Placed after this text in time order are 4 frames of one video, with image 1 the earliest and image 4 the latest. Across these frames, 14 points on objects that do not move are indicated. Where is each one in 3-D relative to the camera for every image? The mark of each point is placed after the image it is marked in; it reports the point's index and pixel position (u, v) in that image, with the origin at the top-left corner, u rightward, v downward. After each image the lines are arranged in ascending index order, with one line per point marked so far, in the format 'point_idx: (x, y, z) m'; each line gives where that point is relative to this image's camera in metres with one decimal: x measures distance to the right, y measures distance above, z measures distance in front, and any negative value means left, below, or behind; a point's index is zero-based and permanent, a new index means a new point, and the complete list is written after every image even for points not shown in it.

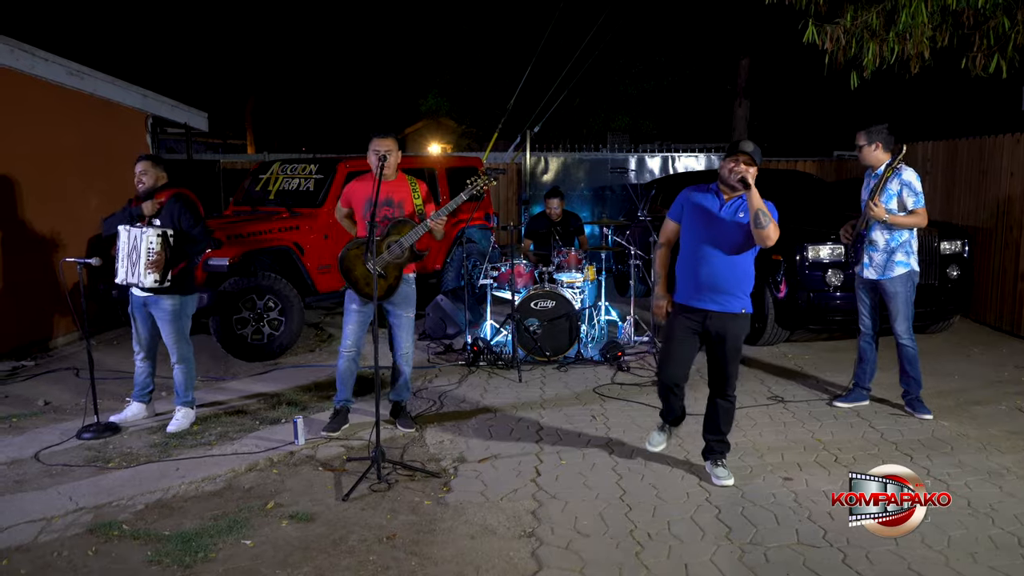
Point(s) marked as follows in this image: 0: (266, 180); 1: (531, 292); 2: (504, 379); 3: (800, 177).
0: (-2.4, +1.1, +9.5) m
1: (+0.2, 0.0, +7.3) m
2: (-0.1, -0.6, +6.7) m
3: (+2.9, +1.1, +9.6) m
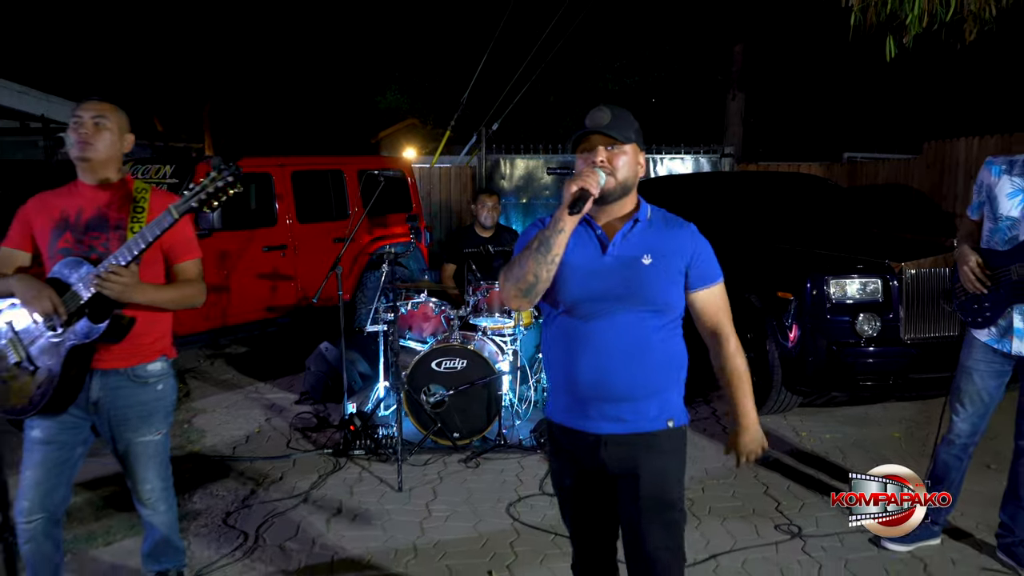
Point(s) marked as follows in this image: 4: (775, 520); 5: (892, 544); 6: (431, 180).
0: (-3.0, +0.8, +7.2) m
1: (-0.4, -0.3, +5.1) m
2: (-0.6, -0.9, +4.5) m
3: (+2.3, +0.8, +7.3) m
4: (+1.1, -1.0, +4.0) m
5: (+1.4, -1.0, +3.6) m
6: (-1.1, +1.4, +12.5) m
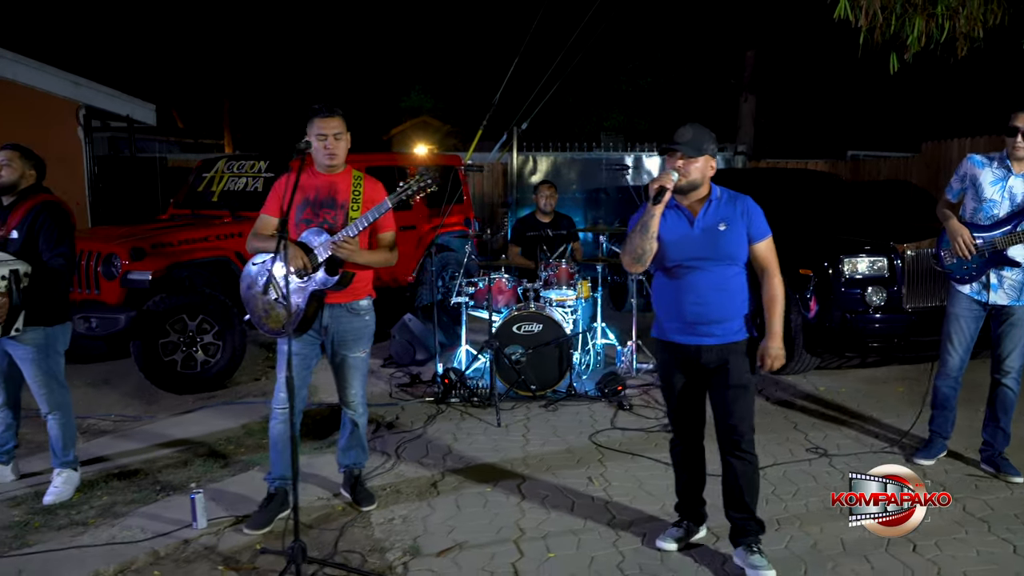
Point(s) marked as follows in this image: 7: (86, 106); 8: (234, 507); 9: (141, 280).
0: (-2.6, +0.9, +8.2) m
1: (0.0, -0.2, +6.1) m
2: (-0.2, -0.8, +5.5) m
3: (+2.7, +1.0, +8.3) m
4: (+1.5, -0.8, +5.0) m
5: (+1.9, -0.8, +4.6) m
6: (-0.6, +1.6, +13.5) m
7: (-4.2, +1.8, +9.4) m
8: (-1.2, -0.9, +4.0) m
9: (-2.5, +0.1, +6.5) m
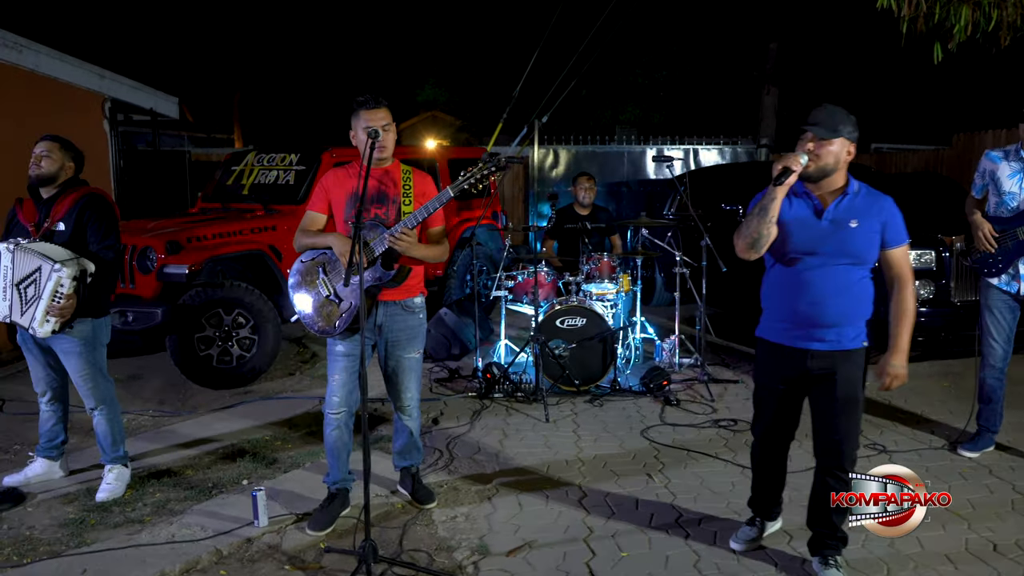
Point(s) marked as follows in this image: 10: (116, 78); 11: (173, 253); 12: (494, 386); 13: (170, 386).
0: (-2.3, +1.0, +8.1) m
1: (+0.3, -0.1, +6.0) m
2: (+0.1, -0.7, +5.4) m
3: (+3.0, +1.0, +8.2) m
4: (+1.8, -0.8, +4.9) m
5: (+2.2, -0.8, +4.6) m
6: (-0.4, +1.7, +13.4) m
7: (-3.9, +1.9, +9.3) m
8: (-0.9, -0.9, +3.9) m
9: (-2.3, +0.1, +6.4) m
10: (-3.9, +2.0, +9.3) m
11: (-2.3, +0.2, +6.5) m
12: (-0.1, -0.6, +5.9) m
13: (-2.4, -0.7, +6.6) m
